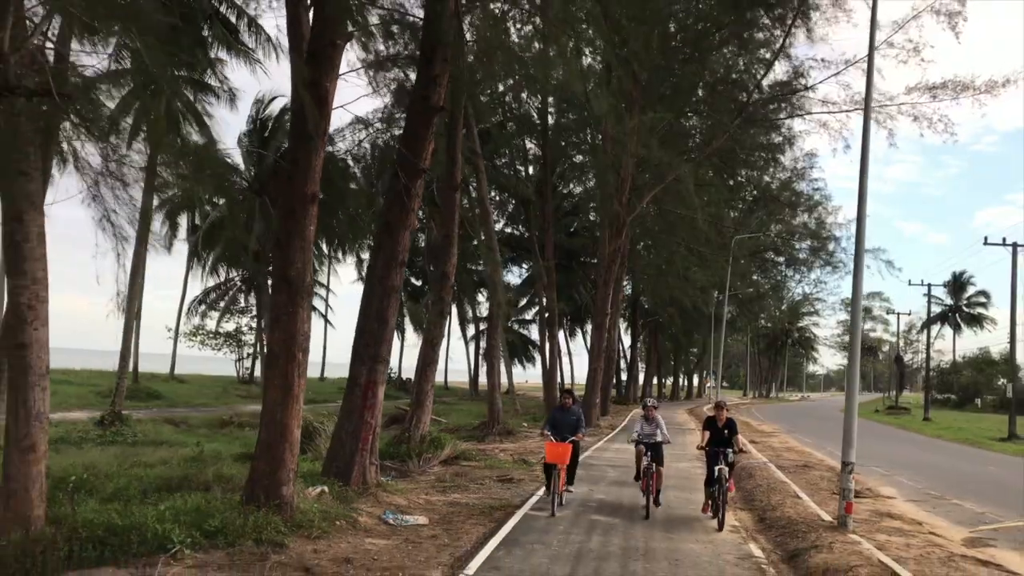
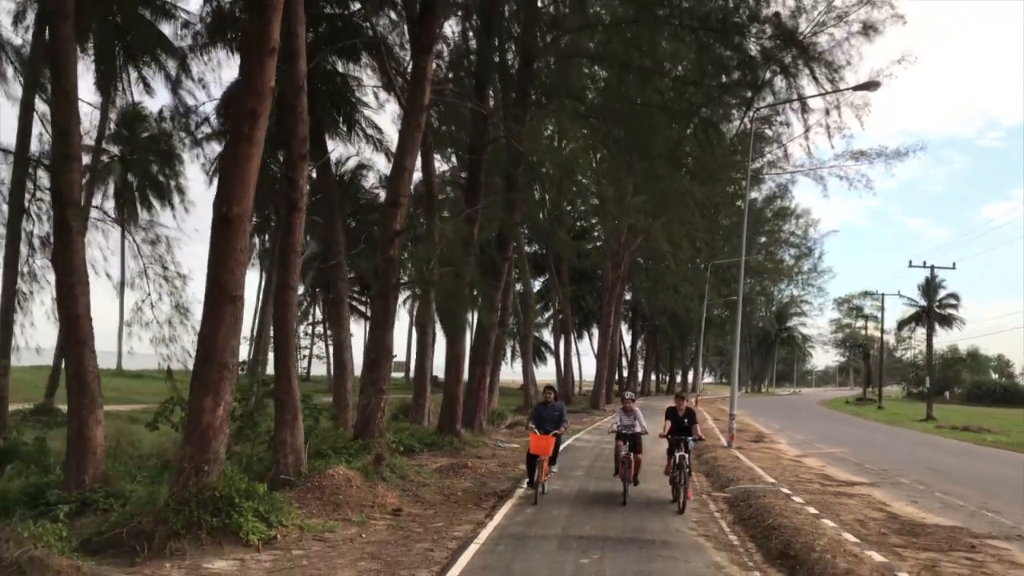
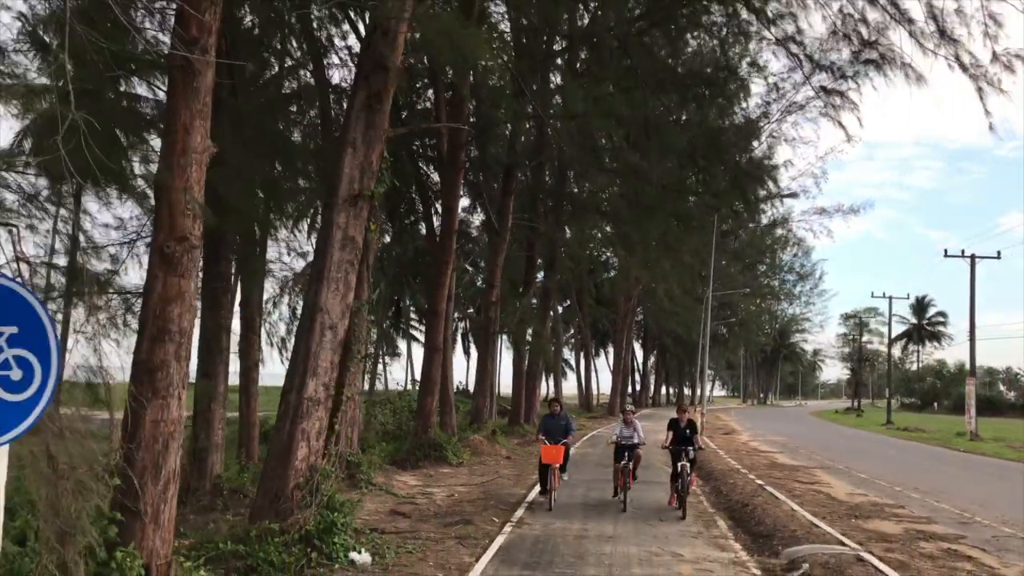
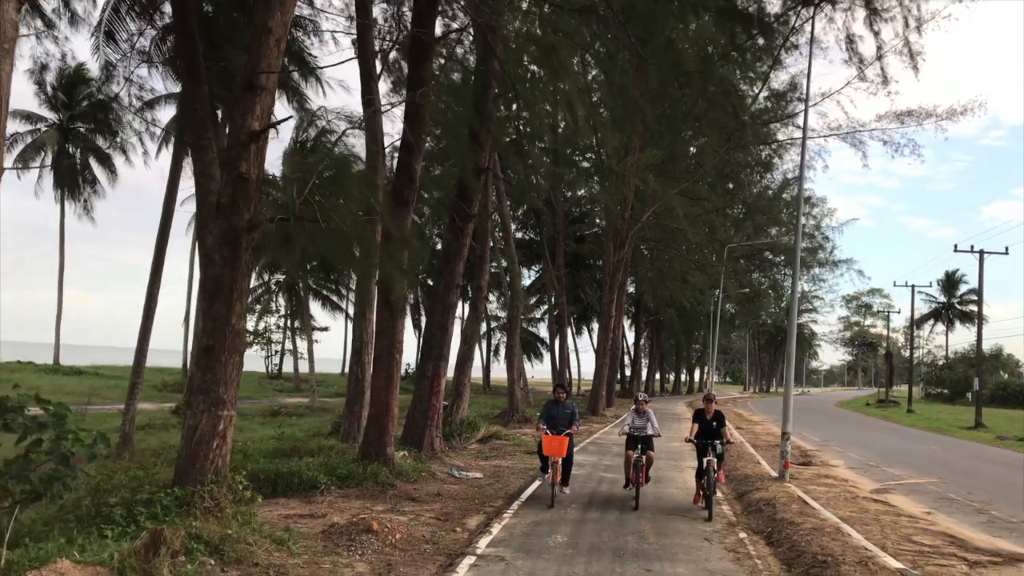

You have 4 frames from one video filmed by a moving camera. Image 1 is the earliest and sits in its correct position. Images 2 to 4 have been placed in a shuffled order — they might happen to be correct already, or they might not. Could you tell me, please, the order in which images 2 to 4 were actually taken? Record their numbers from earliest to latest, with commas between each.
4, 2, 3
